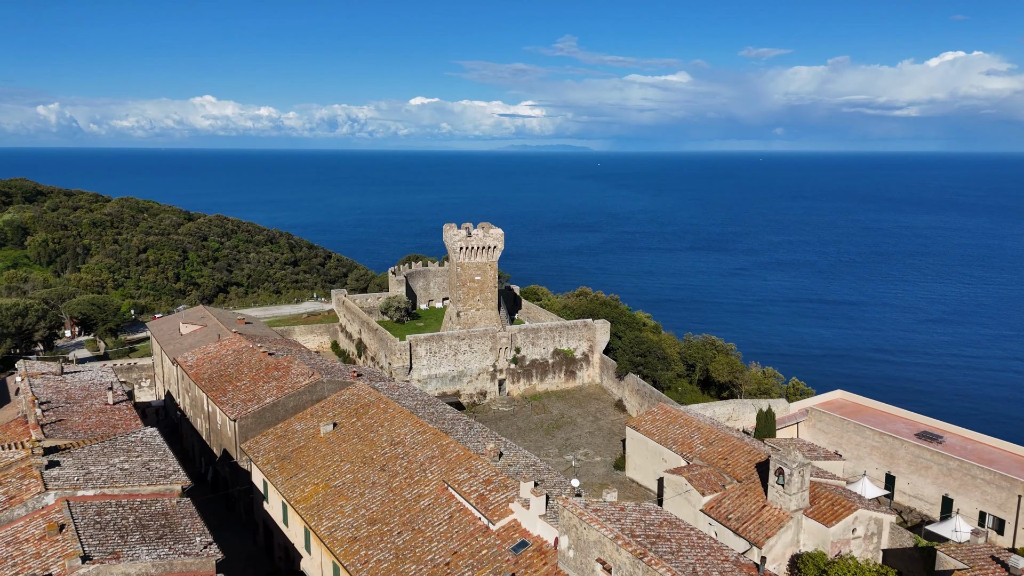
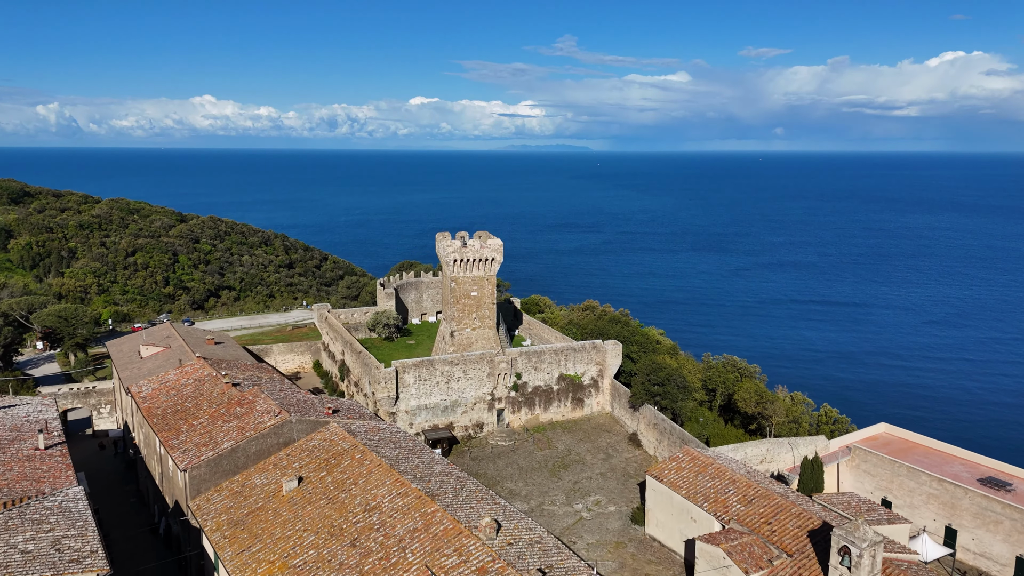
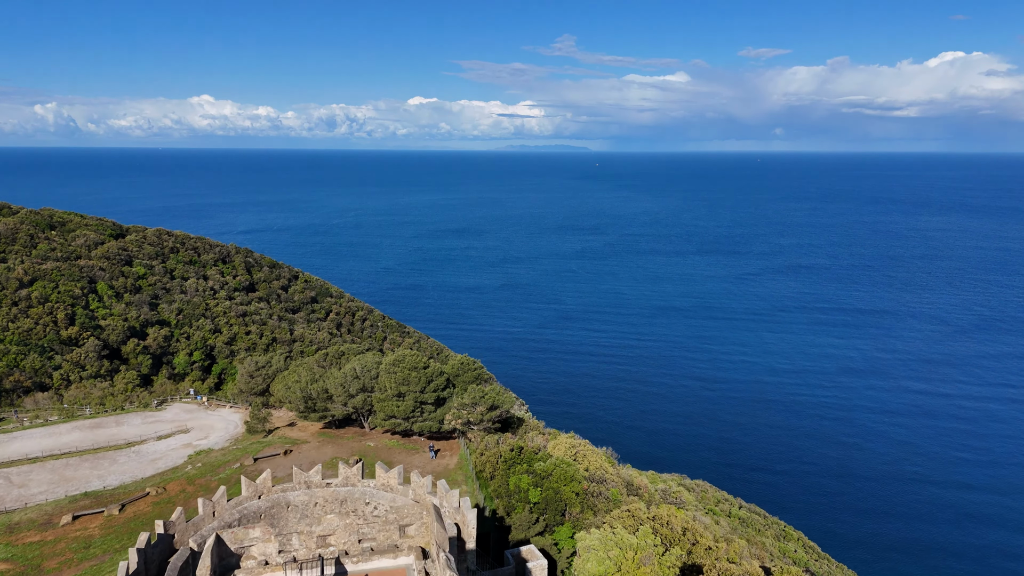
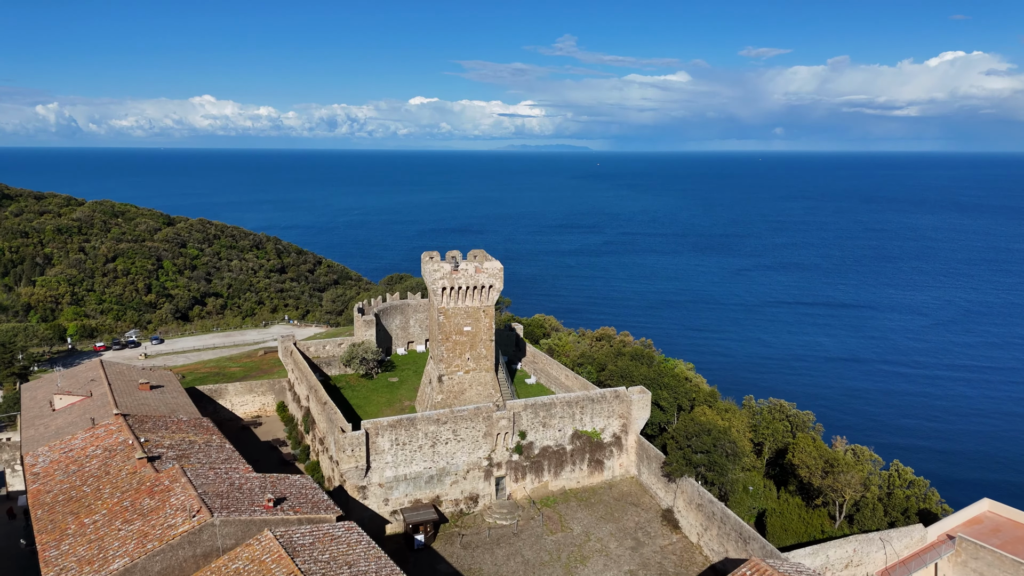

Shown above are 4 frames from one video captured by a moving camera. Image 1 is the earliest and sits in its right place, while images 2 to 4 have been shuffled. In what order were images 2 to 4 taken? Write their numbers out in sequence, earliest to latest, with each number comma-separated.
2, 4, 3
